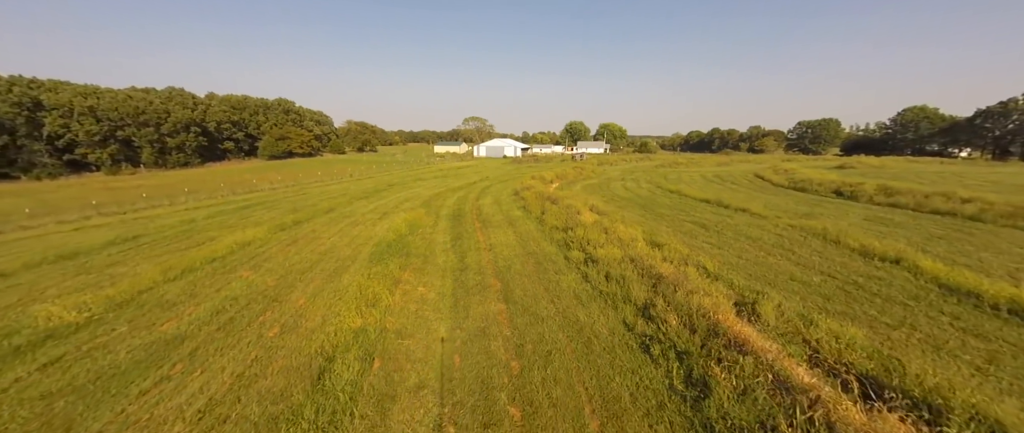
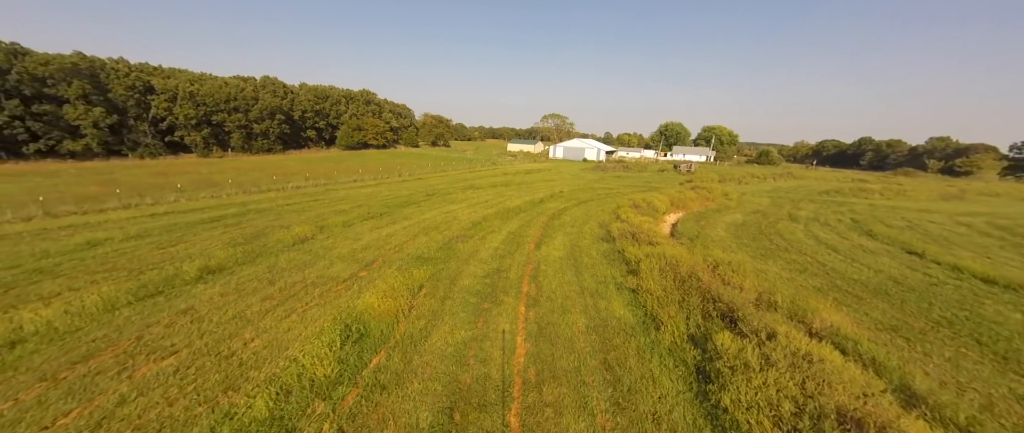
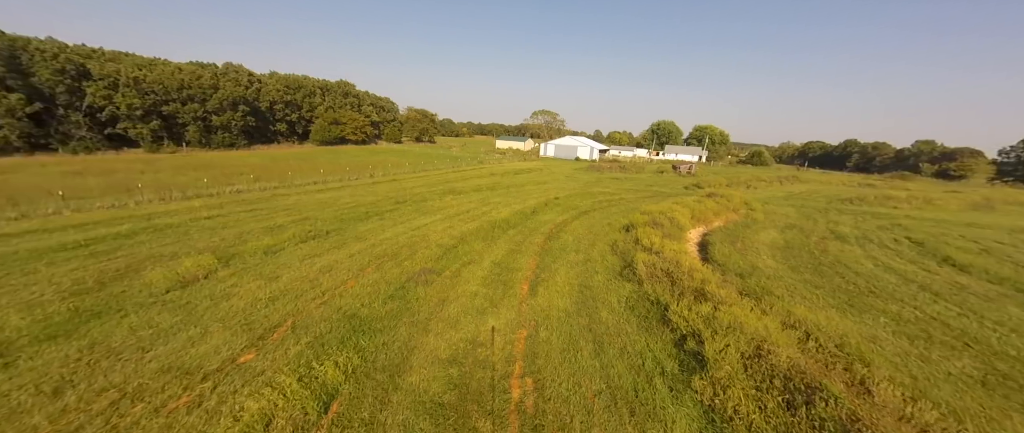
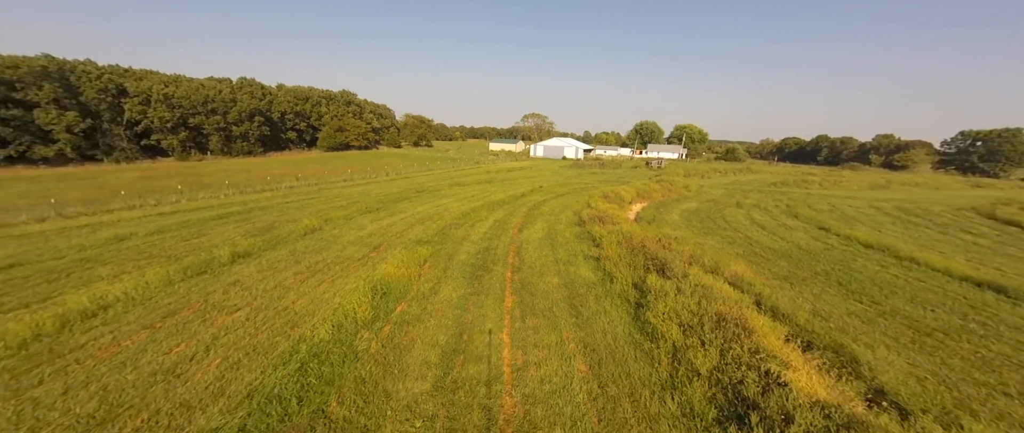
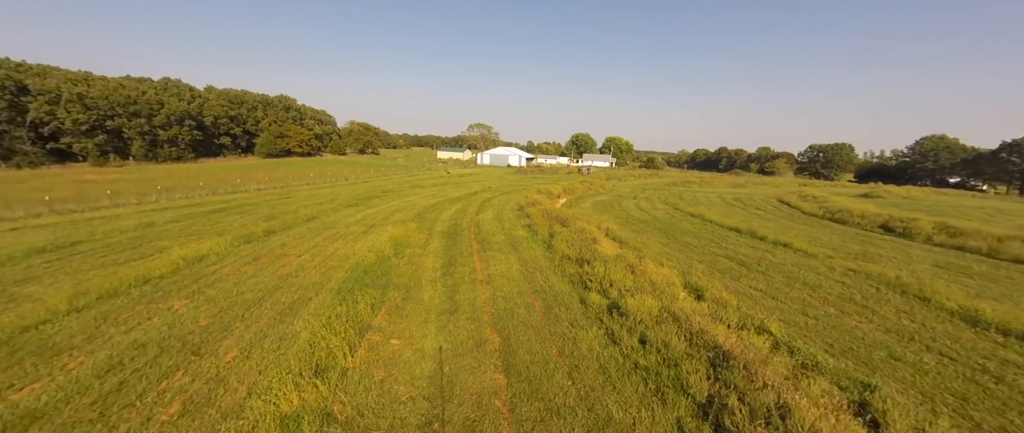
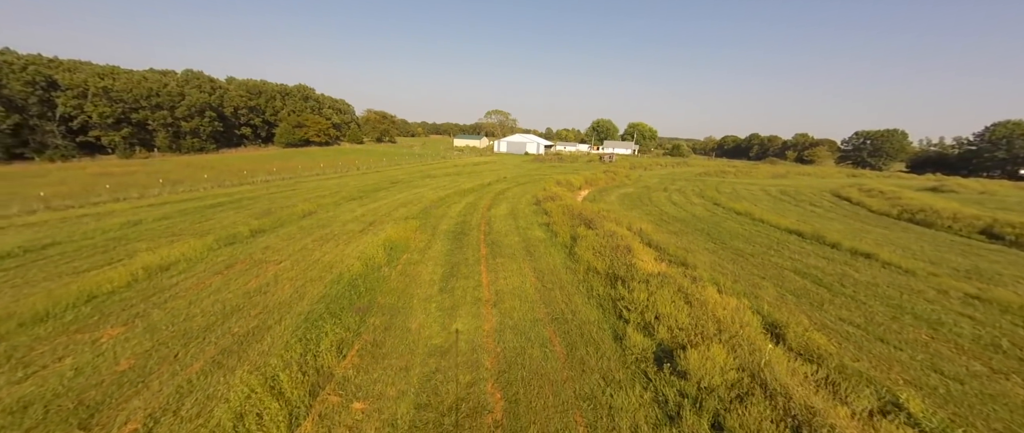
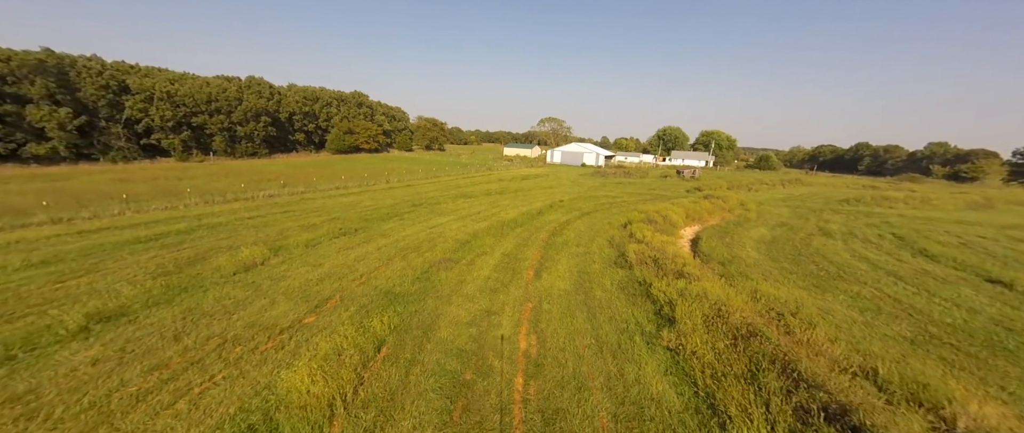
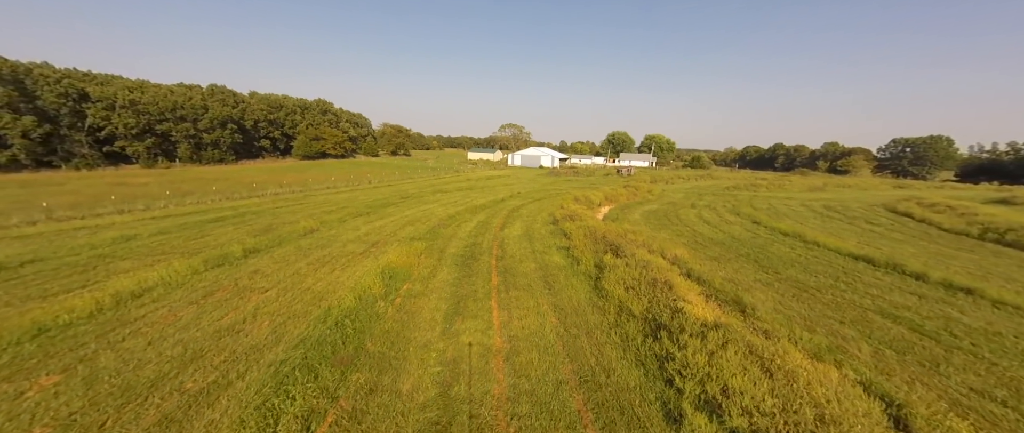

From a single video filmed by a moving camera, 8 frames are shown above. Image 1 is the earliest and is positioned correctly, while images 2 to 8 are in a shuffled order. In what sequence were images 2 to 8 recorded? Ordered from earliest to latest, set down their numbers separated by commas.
5, 6, 8, 4, 2, 7, 3
